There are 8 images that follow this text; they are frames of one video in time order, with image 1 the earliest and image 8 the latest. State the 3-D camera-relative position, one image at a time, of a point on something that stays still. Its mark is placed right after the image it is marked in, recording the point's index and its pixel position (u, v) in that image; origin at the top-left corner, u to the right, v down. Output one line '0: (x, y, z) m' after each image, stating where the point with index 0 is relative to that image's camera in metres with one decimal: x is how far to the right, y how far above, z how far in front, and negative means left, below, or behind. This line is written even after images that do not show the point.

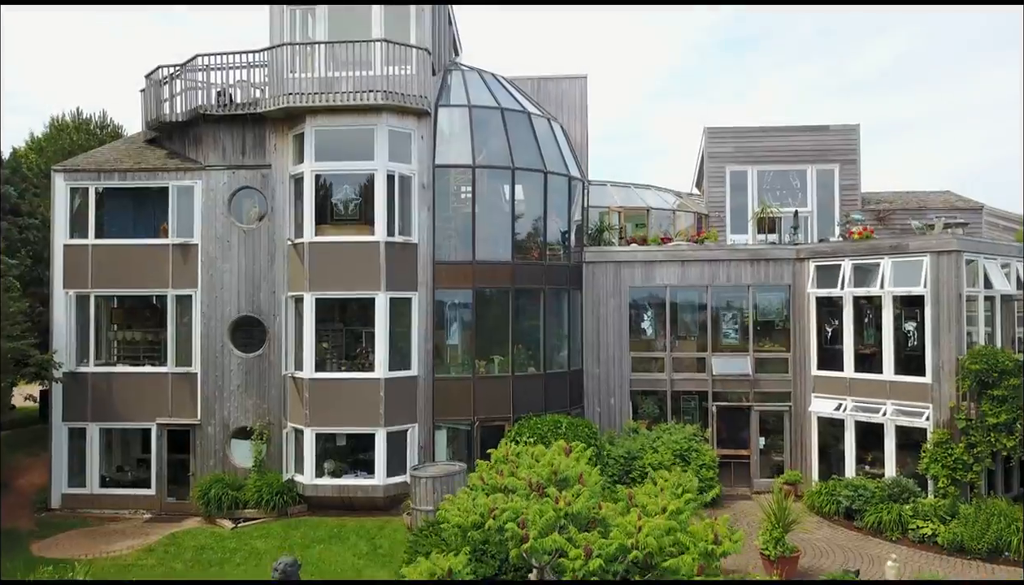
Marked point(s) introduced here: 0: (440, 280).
0: (-1.3, +0.2, +13.2) m
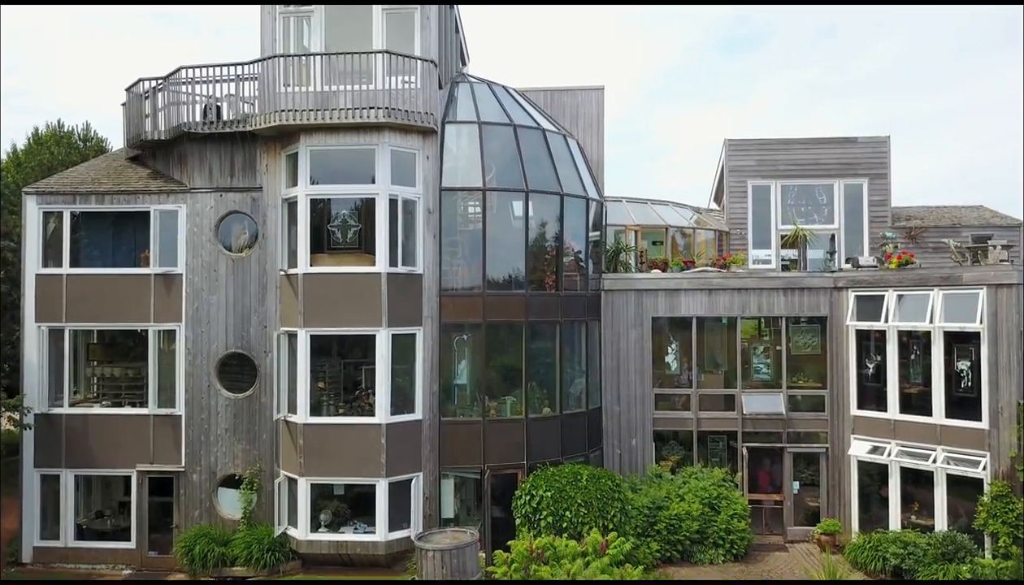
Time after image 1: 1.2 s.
0: (-1.1, -0.3, +12.1) m
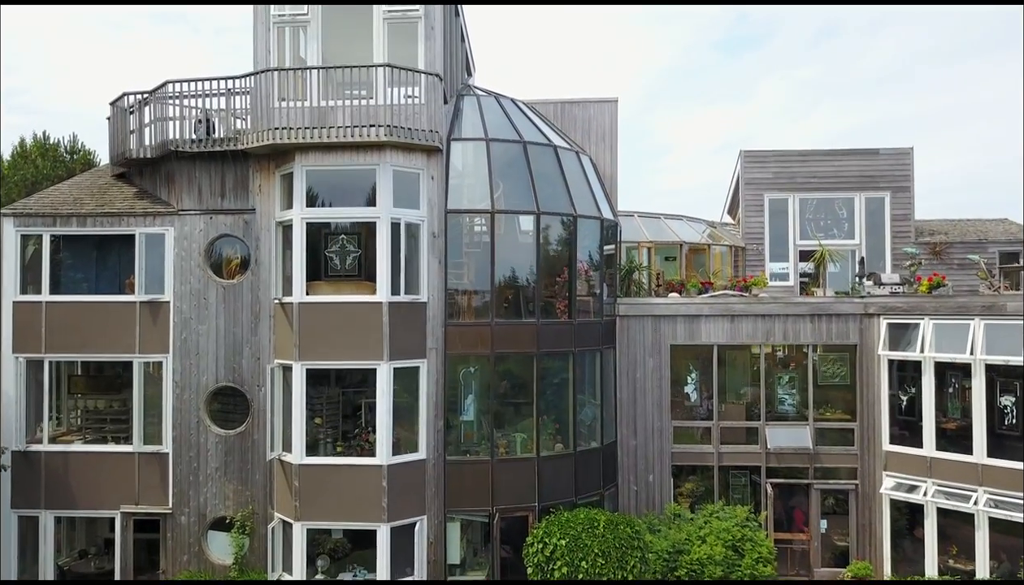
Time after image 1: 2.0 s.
0: (-0.9, -0.8, +11.3) m
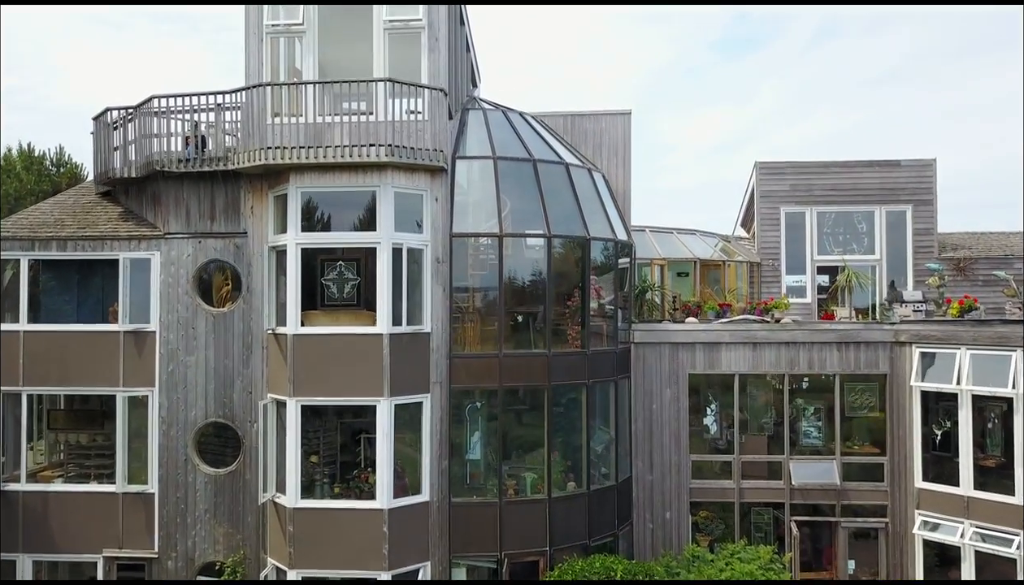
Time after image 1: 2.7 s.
0: (-0.8, -1.3, +10.5) m
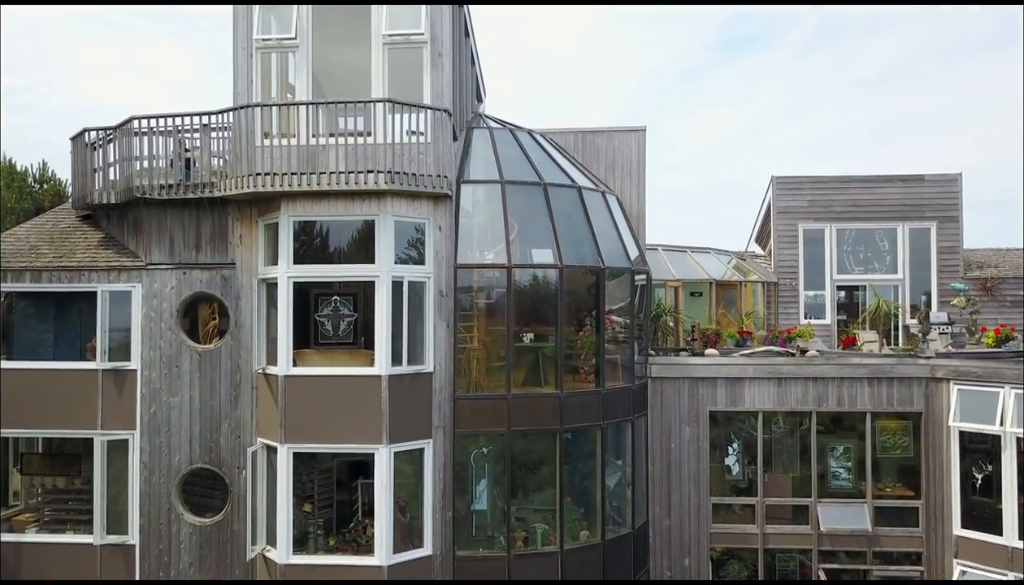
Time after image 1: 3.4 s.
0: (-0.7, -1.7, +9.8) m
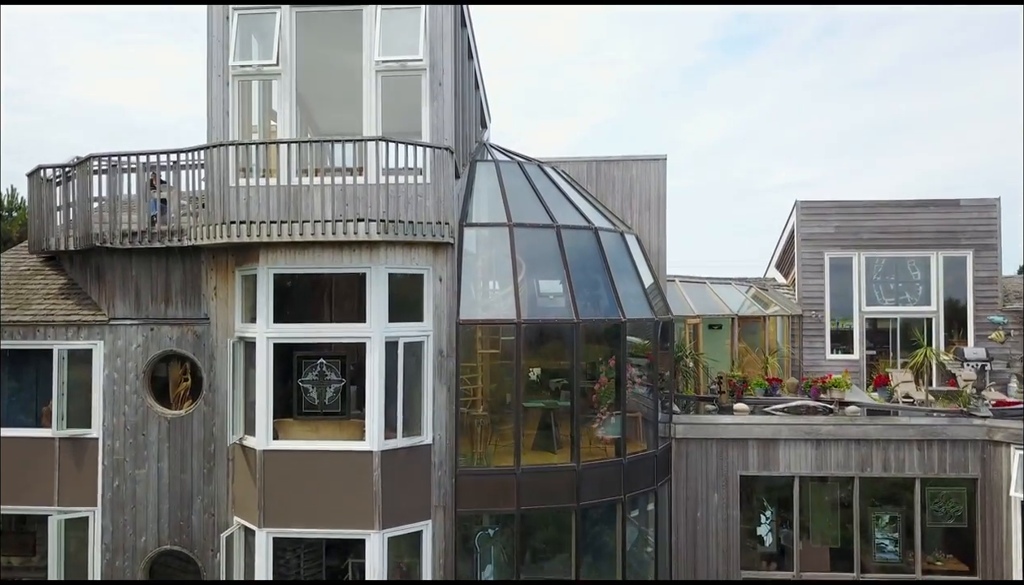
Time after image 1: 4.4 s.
0: (-0.5, -2.5, +8.6) m
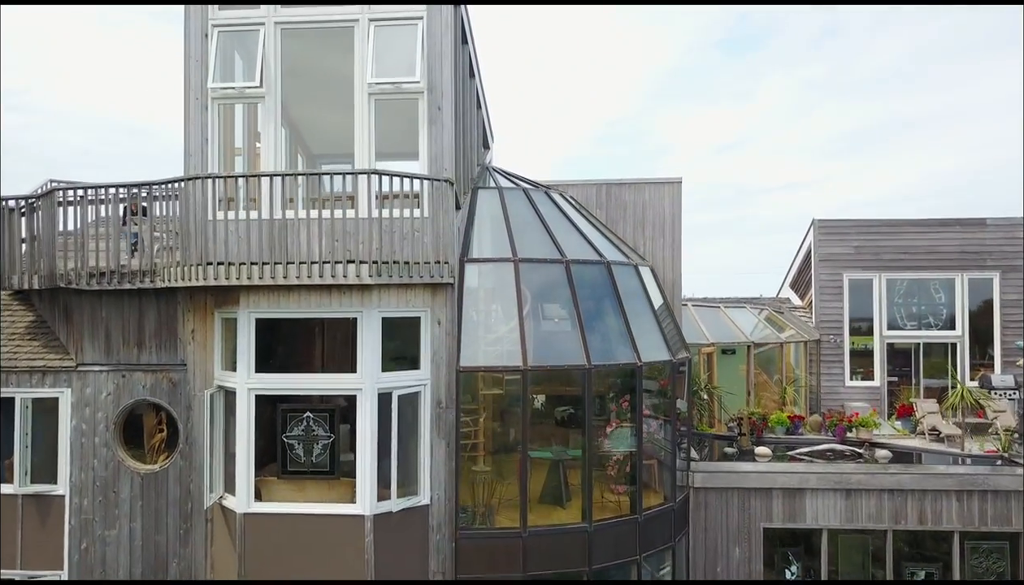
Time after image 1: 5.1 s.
0: (-0.5, -3.0, +7.9) m
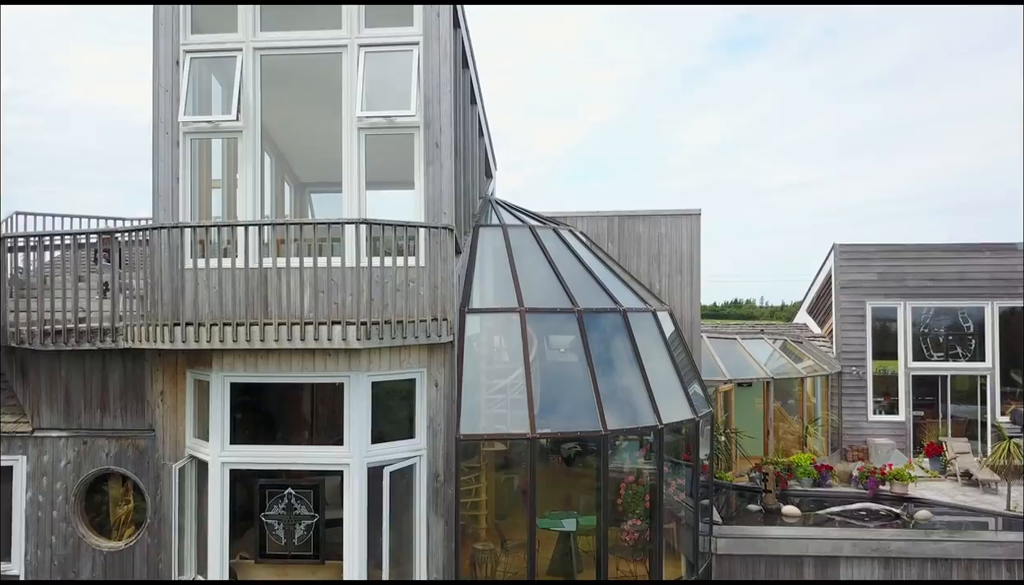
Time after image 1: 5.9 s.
0: (-0.4, -3.5, +7.1) m
